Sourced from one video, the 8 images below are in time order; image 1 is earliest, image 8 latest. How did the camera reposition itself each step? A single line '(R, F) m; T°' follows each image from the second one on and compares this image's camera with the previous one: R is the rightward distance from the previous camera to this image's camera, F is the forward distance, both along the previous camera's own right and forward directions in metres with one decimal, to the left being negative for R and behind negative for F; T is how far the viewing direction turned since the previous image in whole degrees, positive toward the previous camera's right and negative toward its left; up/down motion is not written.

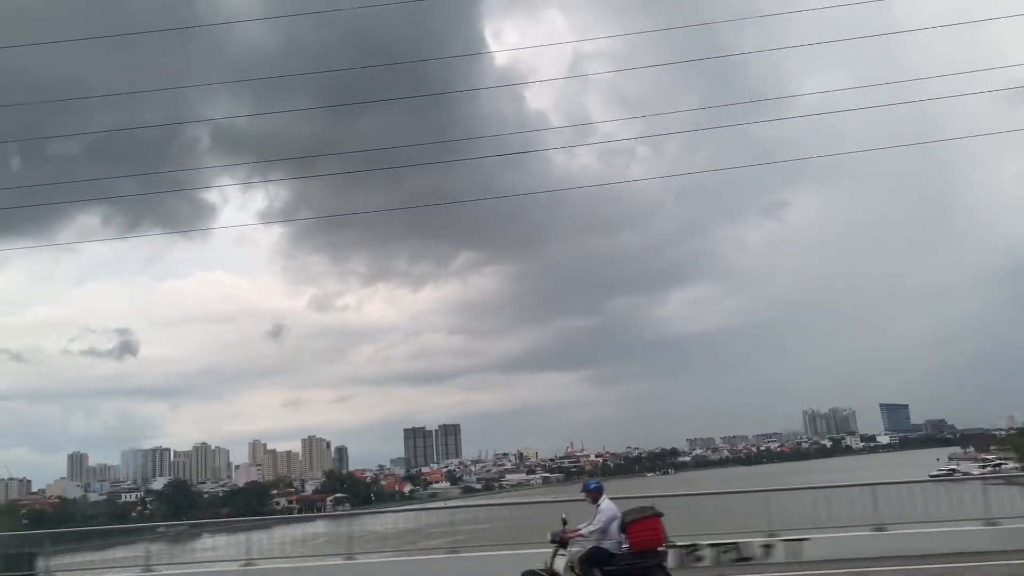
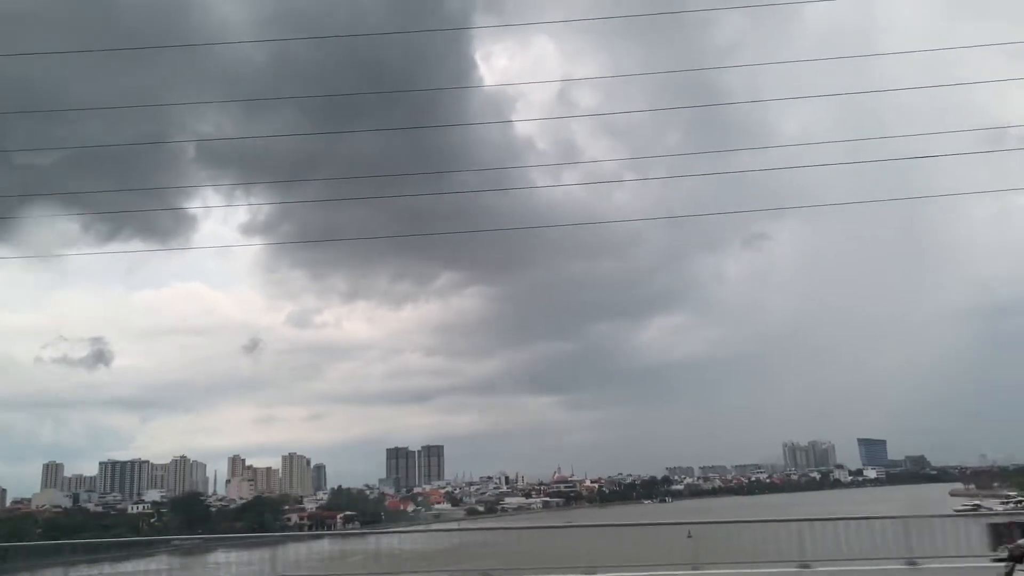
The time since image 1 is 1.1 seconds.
(-1.0, -0.1) m; +2°
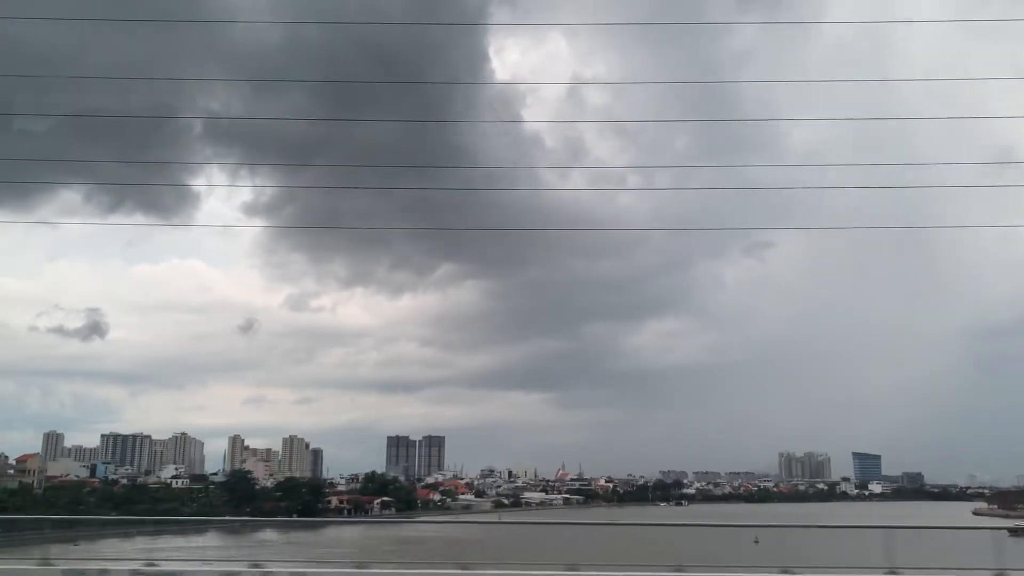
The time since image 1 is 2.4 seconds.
(-1.4, 0.0) m; +1°
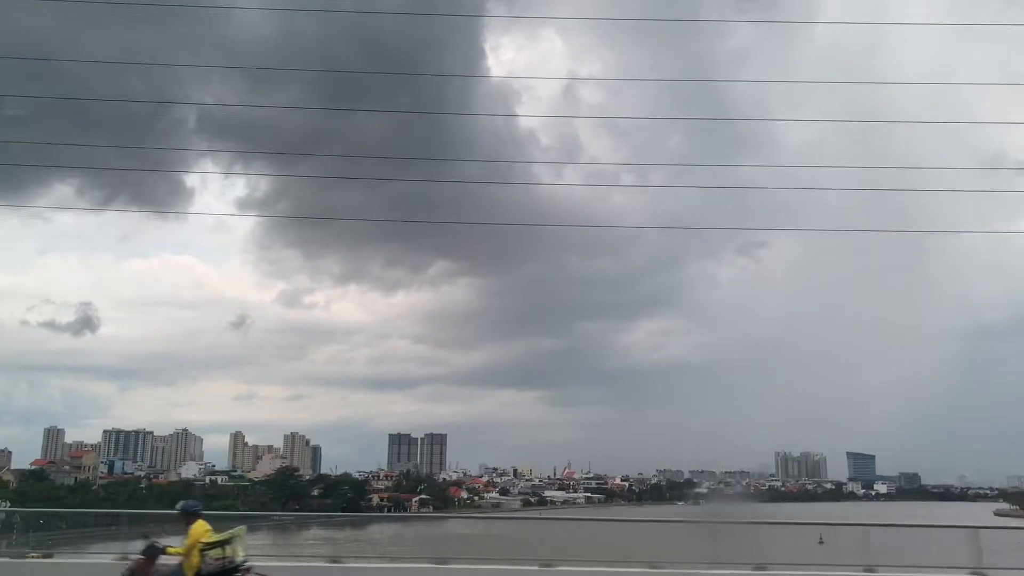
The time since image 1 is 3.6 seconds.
(-1.2, -0.1) m; +1°
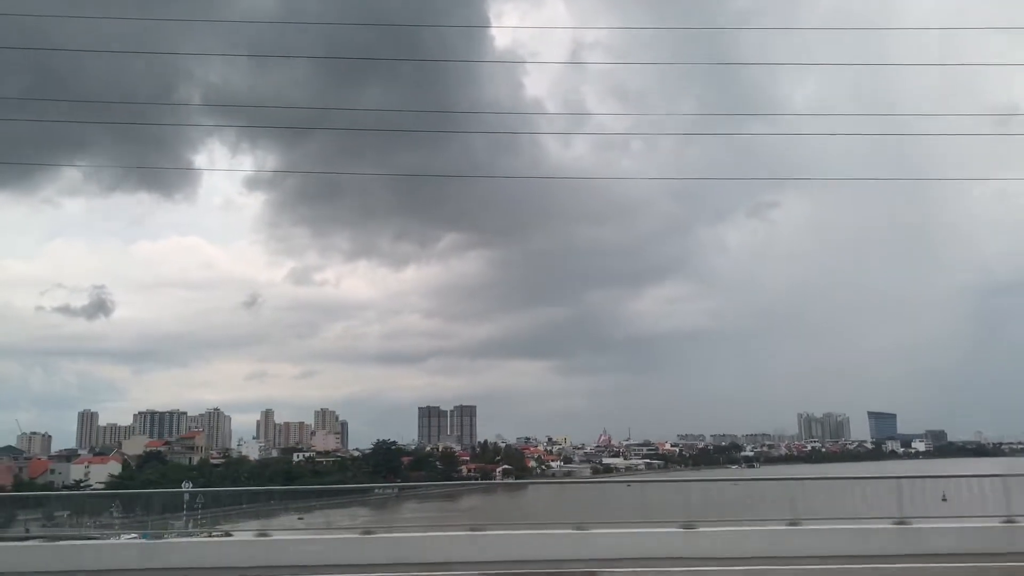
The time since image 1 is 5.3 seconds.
(-1.8, 0.0) m; 0°
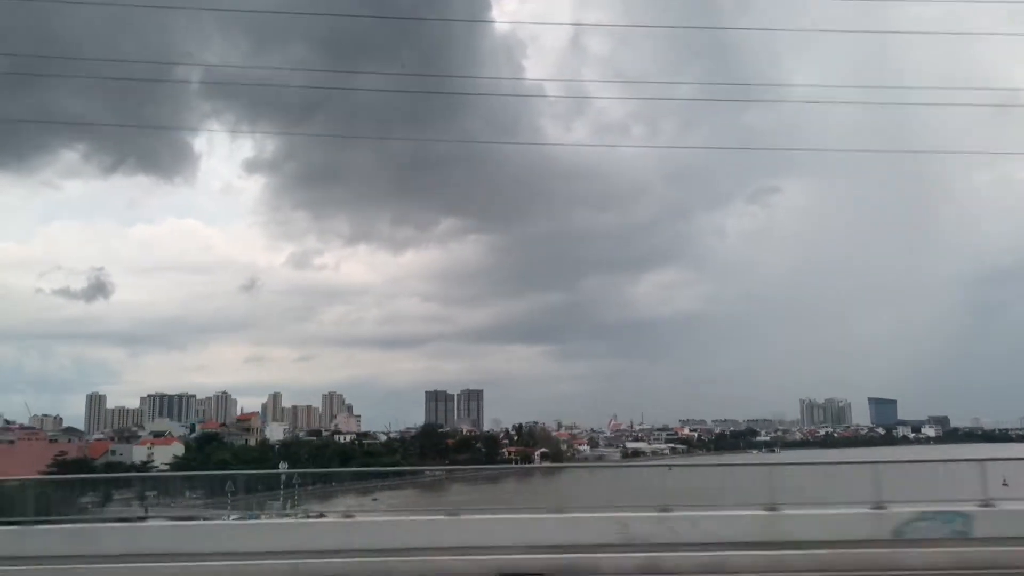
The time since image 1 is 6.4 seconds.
(-1.1, 0.0) m; 0°
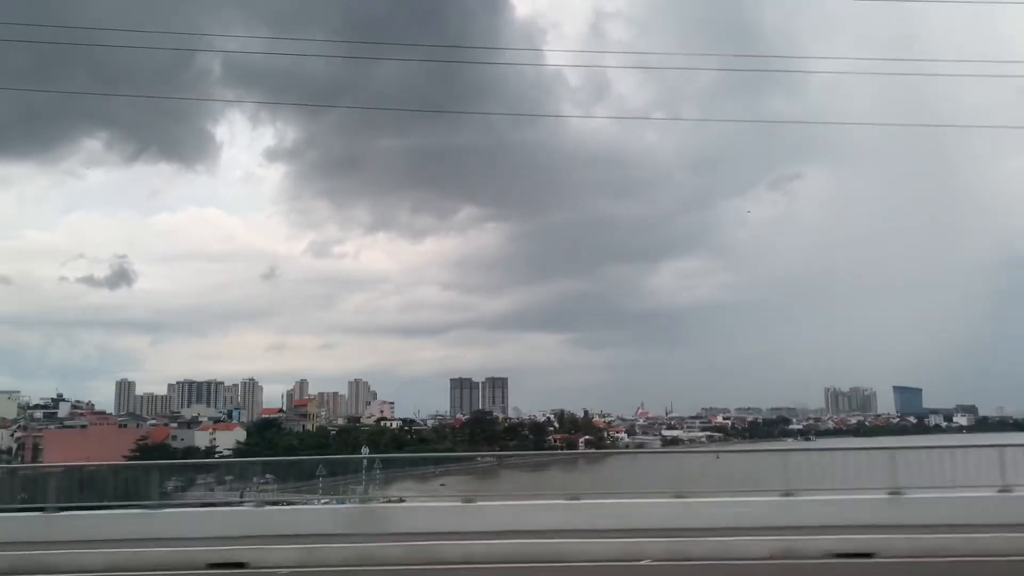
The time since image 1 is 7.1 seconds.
(-0.7, 0.0) m; -1°
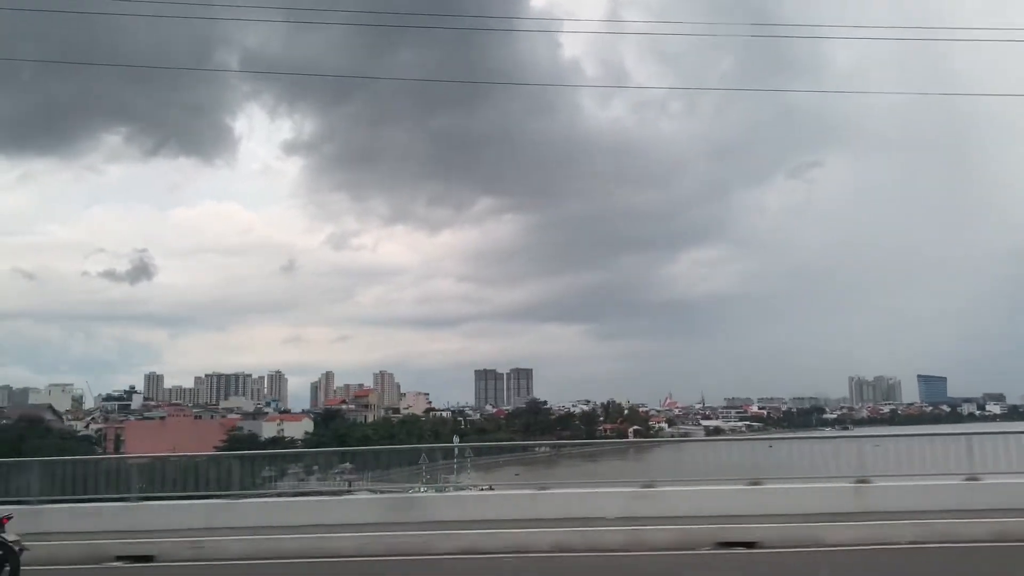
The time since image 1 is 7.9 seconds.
(-0.8, 0.0) m; -1°
